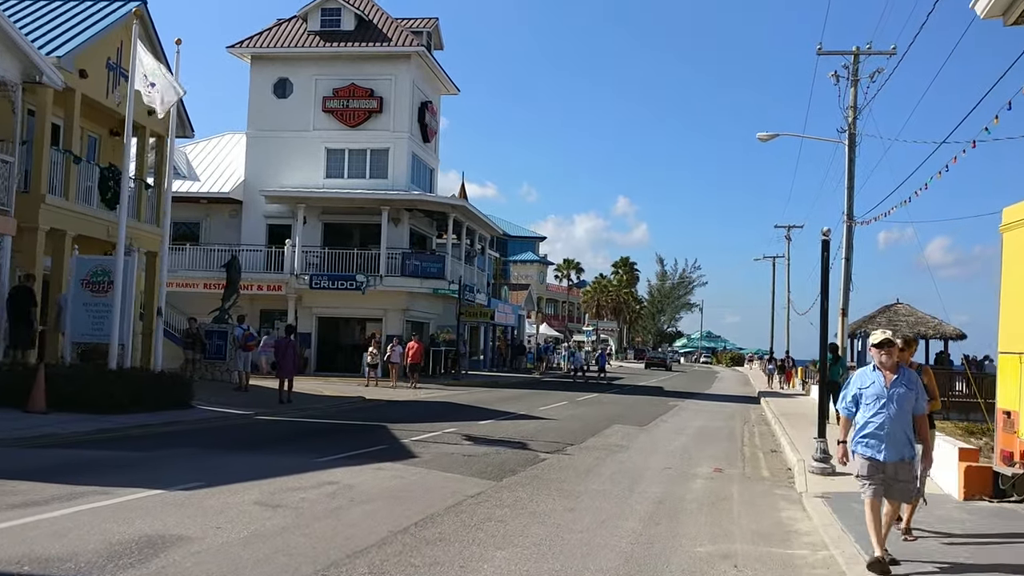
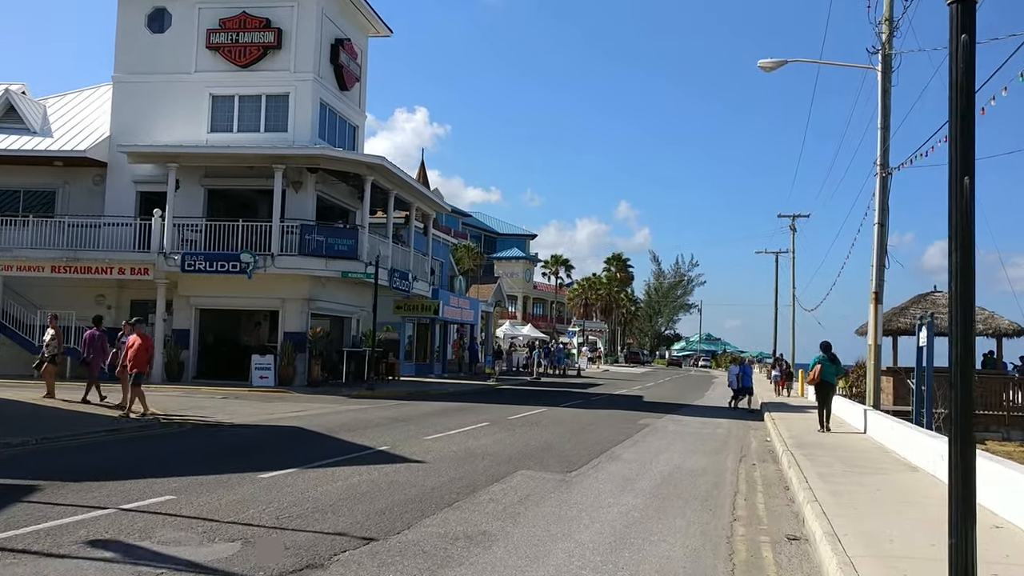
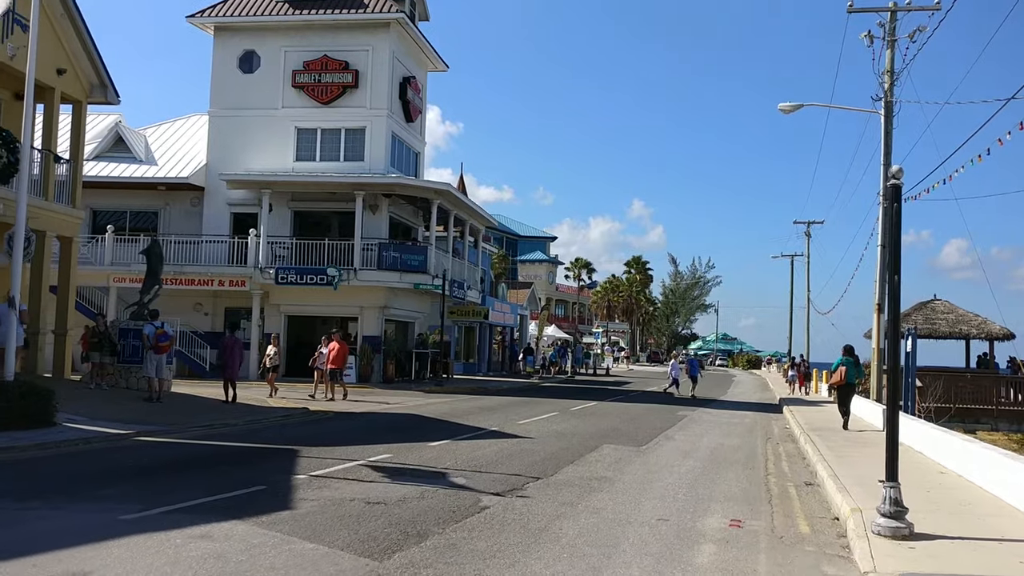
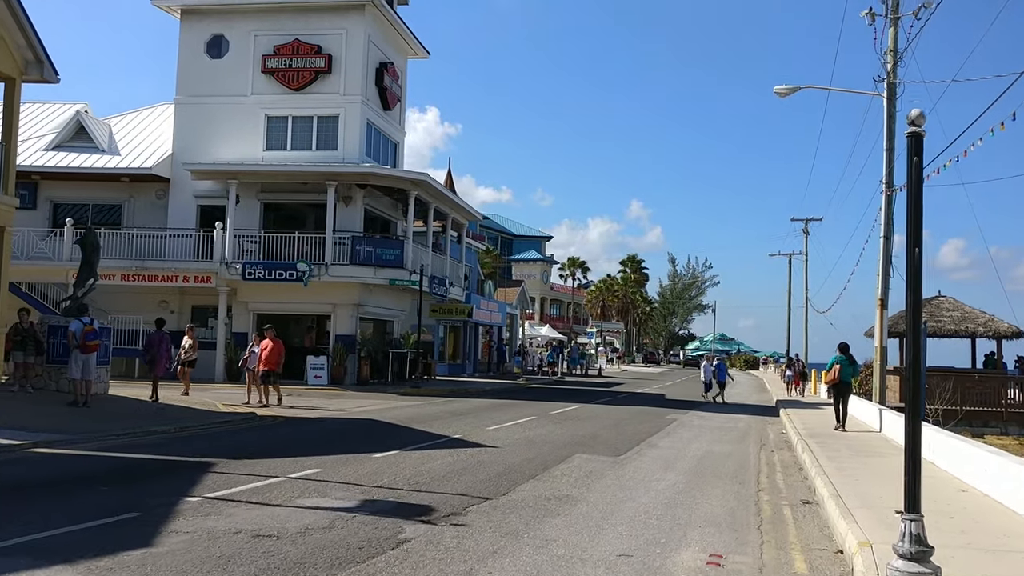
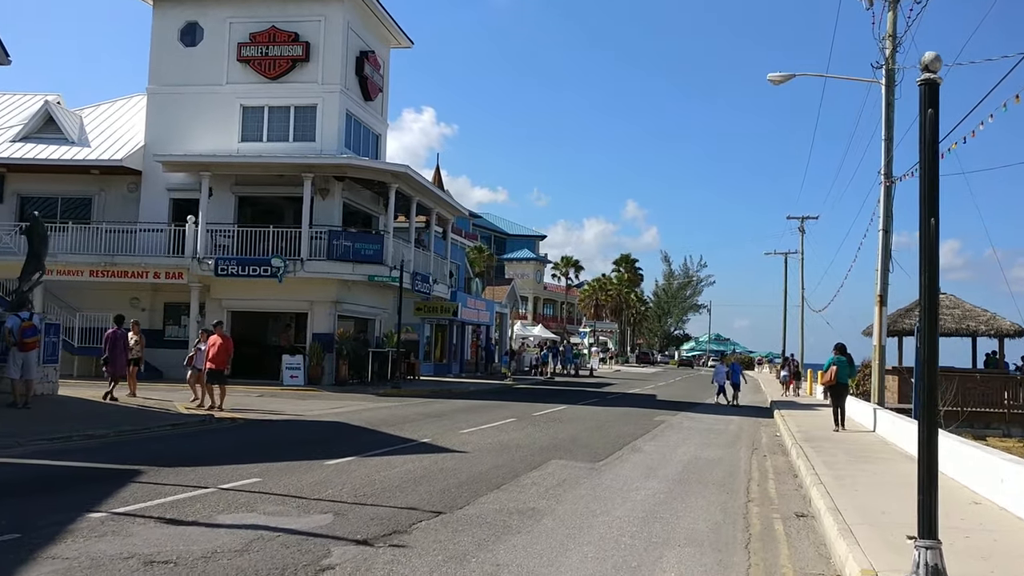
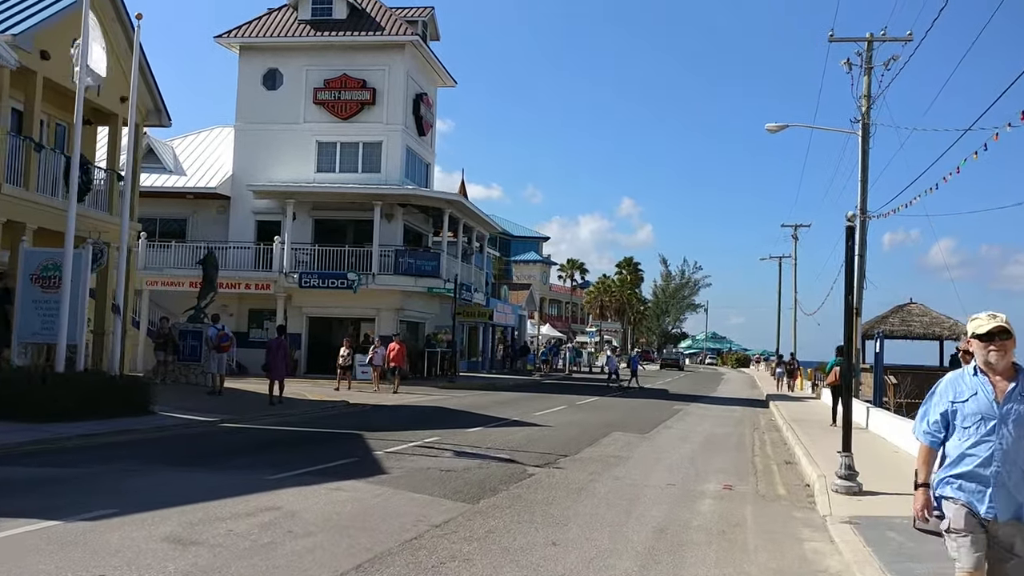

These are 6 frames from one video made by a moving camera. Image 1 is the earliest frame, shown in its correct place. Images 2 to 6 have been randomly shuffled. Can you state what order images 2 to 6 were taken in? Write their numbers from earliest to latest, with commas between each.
6, 3, 4, 5, 2
